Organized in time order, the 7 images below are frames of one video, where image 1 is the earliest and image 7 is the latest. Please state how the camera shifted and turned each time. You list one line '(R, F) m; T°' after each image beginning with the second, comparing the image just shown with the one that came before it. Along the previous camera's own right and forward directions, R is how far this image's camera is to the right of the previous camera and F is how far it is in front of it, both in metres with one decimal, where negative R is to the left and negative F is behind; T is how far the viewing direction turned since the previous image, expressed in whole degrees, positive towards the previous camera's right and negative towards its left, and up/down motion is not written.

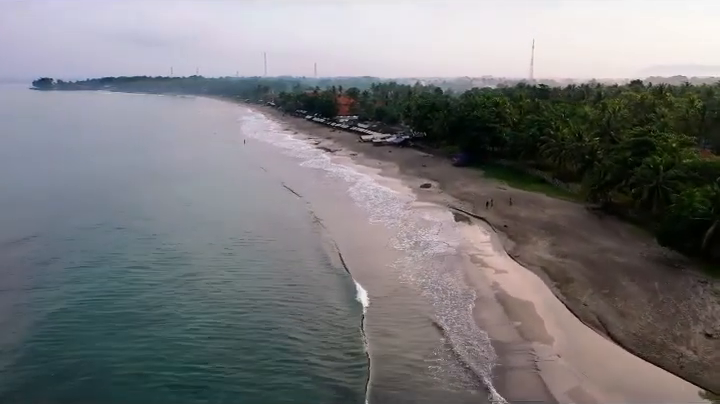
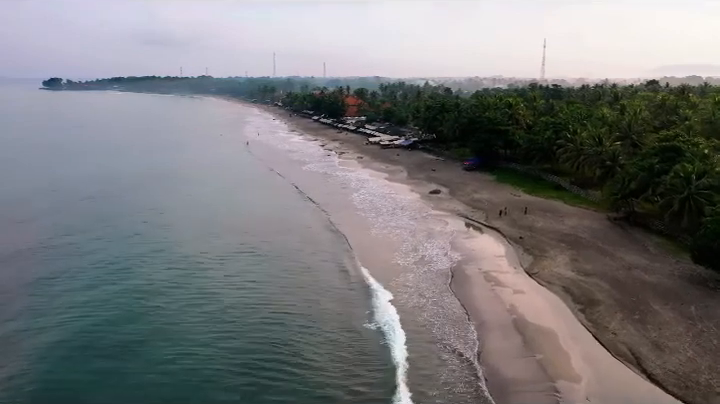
(+0.3, +2.7) m; -1°
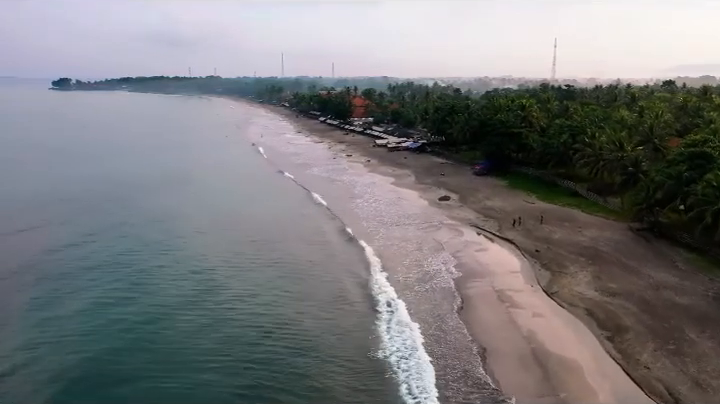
(+0.3, +2.5) m; -1°
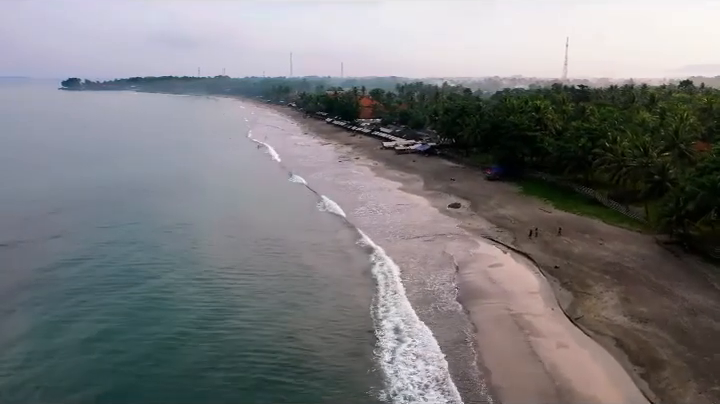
(+0.3, +2.7) m; -1°
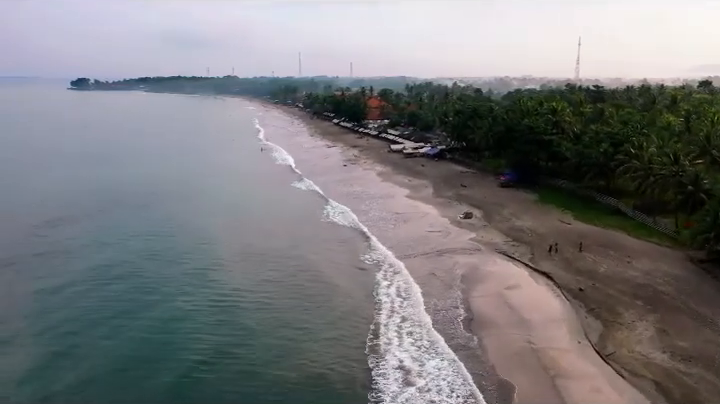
(+0.3, +3.0) m; -1°
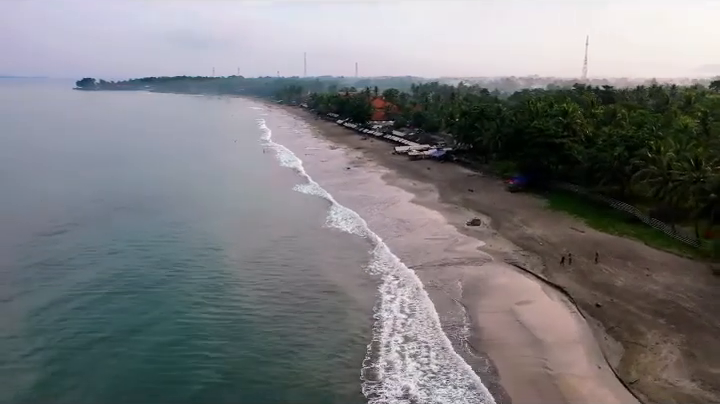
(+0.2, +1.8) m; -1°
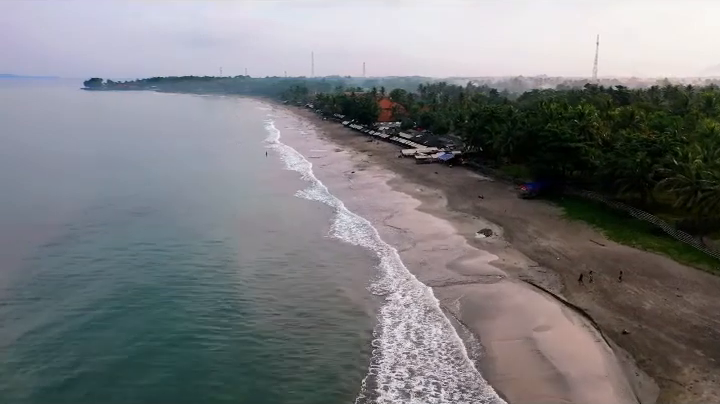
(+0.3, +2.6) m; -1°
